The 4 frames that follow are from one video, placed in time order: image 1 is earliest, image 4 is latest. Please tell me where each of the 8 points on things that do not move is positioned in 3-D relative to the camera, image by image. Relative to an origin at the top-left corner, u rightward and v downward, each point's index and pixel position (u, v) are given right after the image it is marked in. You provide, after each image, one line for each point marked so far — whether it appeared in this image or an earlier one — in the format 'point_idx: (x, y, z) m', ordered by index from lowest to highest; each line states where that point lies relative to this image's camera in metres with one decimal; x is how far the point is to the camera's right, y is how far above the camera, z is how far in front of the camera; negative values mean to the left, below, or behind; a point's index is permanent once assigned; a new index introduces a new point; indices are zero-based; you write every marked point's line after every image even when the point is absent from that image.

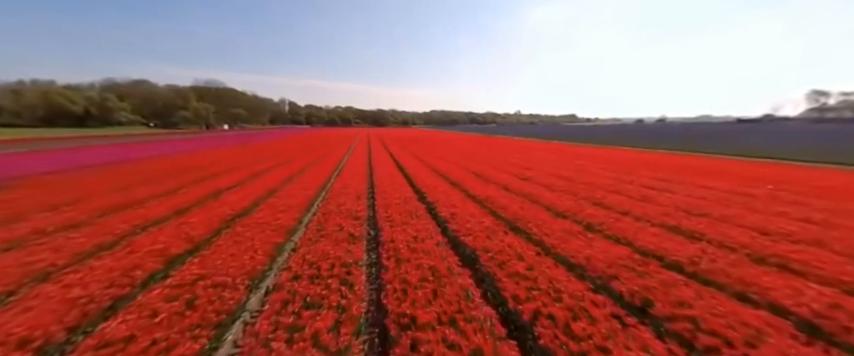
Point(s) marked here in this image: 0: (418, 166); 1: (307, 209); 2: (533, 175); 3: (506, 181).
0: (-0.9, +1.1, +17.5) m
1: (-3.2, -0.8, +7.3) m
2: (+5.2, +0.5, +13.2) m
3: (+3.3, +0.1, +11.1) m
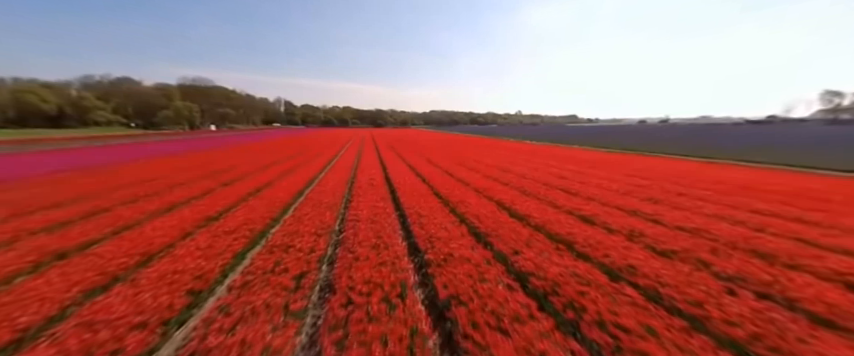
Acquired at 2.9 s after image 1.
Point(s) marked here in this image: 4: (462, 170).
0: (-0.8, +0.1, +13.5) m
1: (-3.1, -1.8, +3.3) m
2: (+5.3, -0.5, +9.2) m
3: (+3.4, -0.9, +7.2) m
4: (+2.1, +0.5, +16.2) m
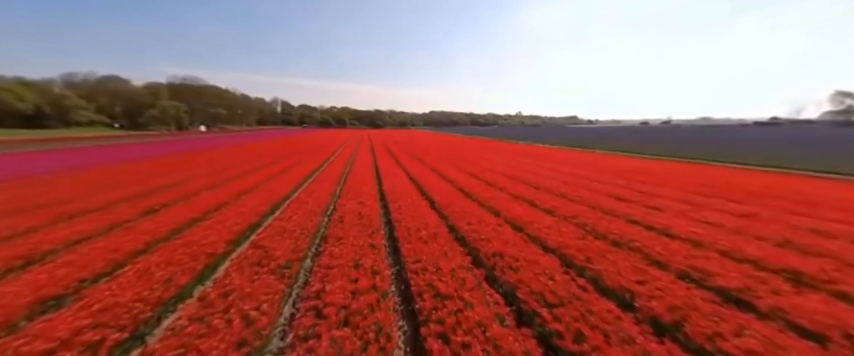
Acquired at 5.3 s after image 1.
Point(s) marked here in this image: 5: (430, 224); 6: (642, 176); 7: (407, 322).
0: (-0.5, -0.6, +10.5) m
1: (-2.8, -2.5, +0.3) m
2: (+5.6, -1.1, +6.2) m
3: (+3.7, -1.6, +4.1) m
4: (+2.4, -0.2, +13.2) m
5: (+0.1, -1.2, +6.2) m
6: (+14.2, +0.2, +17.7) m
7: (-0.2, -1.7, +3.4) m
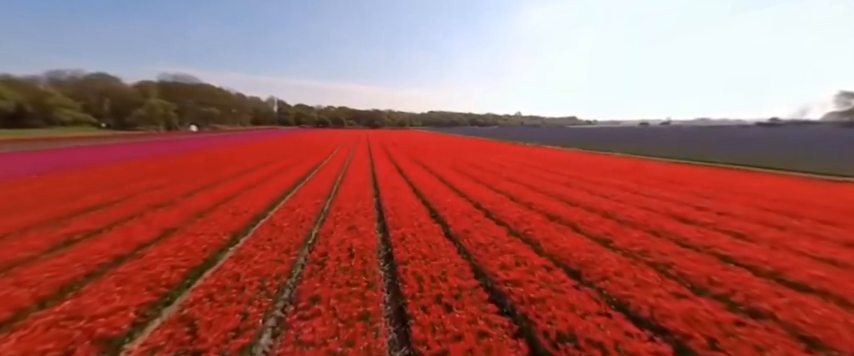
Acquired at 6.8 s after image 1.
0: (-0.2, -1.0, +8.7) m
1: (-2.5, -2.8, -1.5) m
2: (+5.9, -1.5, +4.5) m
3: (+4.0, -2.0, +2.4) m
4: (+2.6, -0.5, +11.4) m
5: (+0.3, -1.5, +4.4) m
6: (+14.4, -0.2, +15.9) m
7: (+0.1, -2.1, +1.6) m
